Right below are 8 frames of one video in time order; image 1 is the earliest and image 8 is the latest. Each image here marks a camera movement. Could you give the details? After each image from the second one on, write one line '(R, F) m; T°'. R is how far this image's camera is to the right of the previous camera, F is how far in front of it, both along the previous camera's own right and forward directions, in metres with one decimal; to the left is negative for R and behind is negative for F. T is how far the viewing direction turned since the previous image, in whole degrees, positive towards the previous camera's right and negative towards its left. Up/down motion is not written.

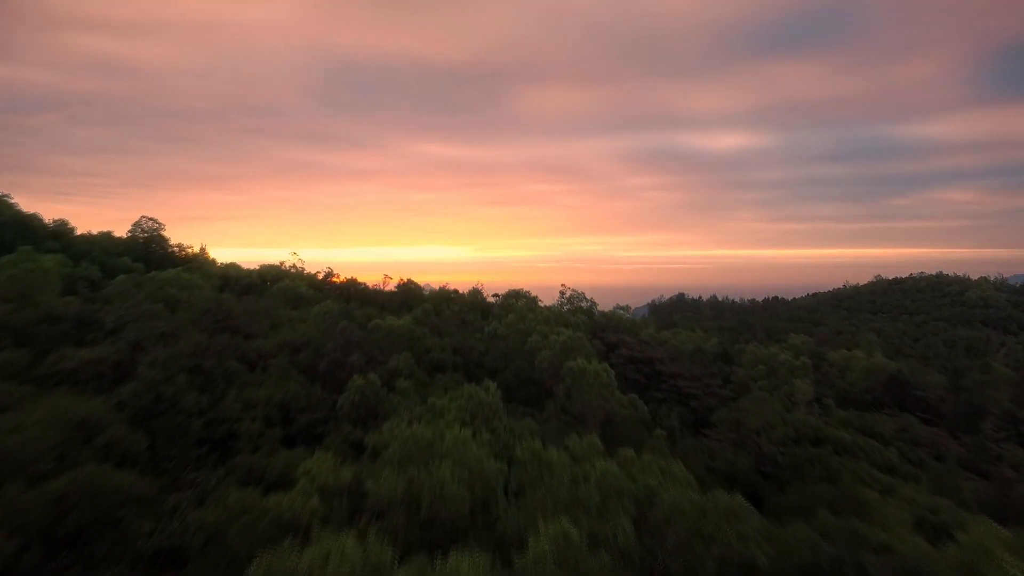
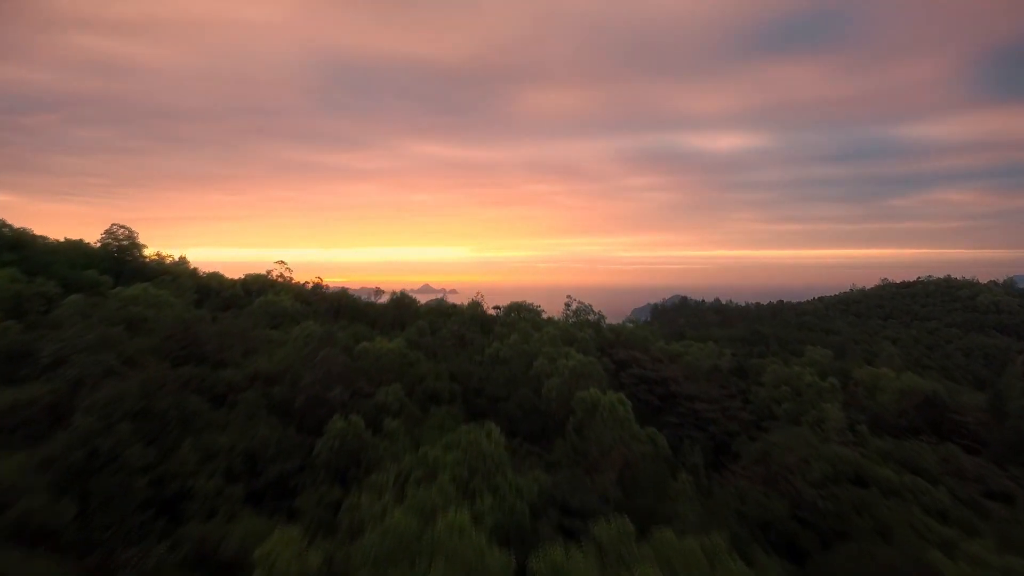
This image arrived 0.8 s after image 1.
(-0.1, +0.9) m; 0°
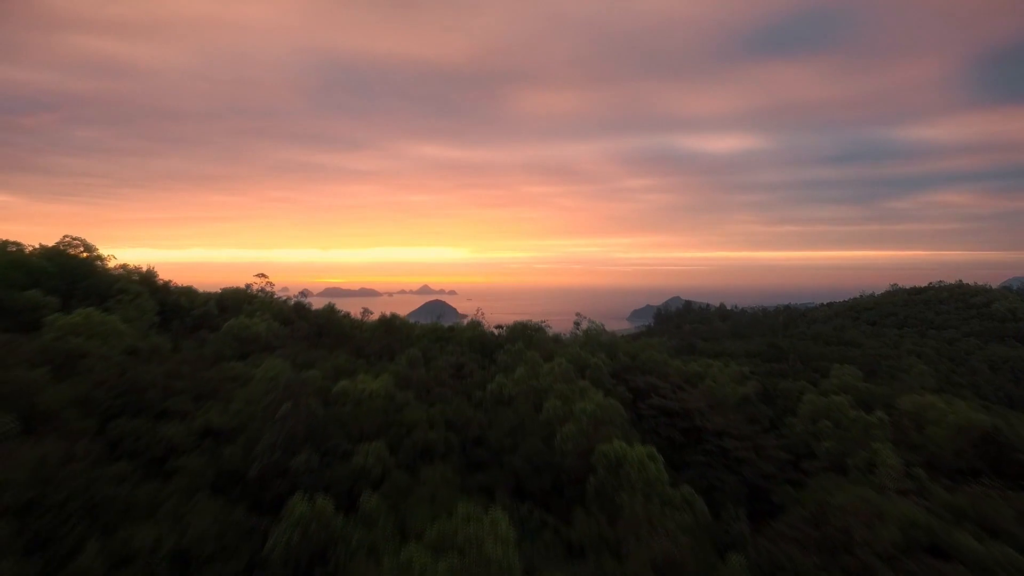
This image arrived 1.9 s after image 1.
(-0.1, +1.3) m; 0°
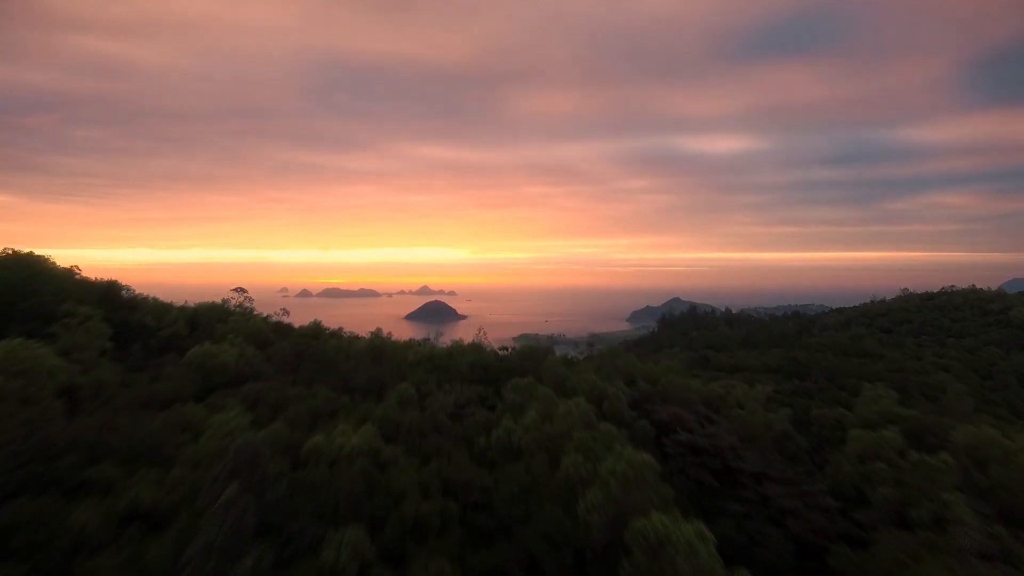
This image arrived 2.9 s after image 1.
(-0.2, +1.3) m; 0°
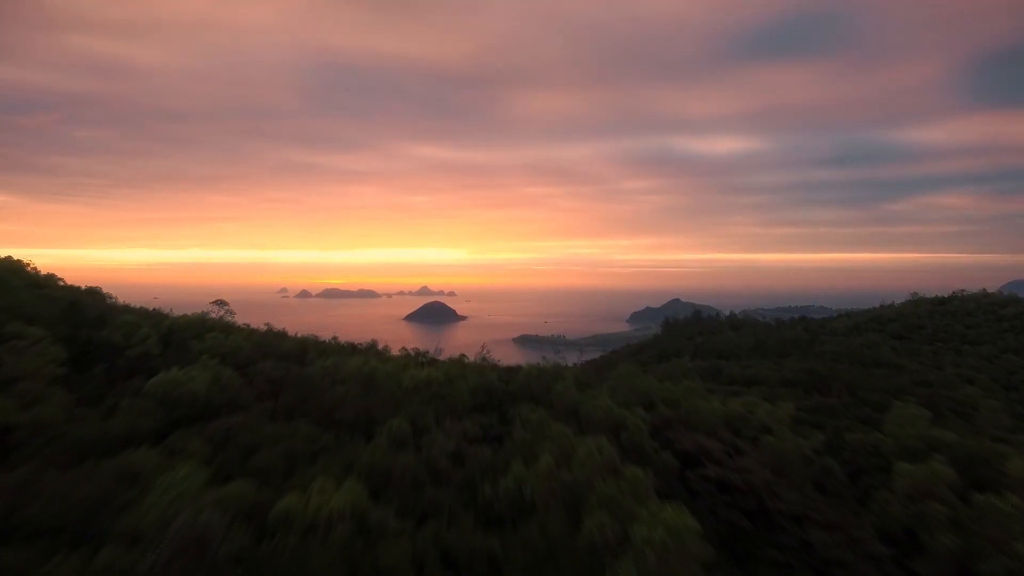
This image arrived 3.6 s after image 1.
(-0.2, +1.0) m; 0°
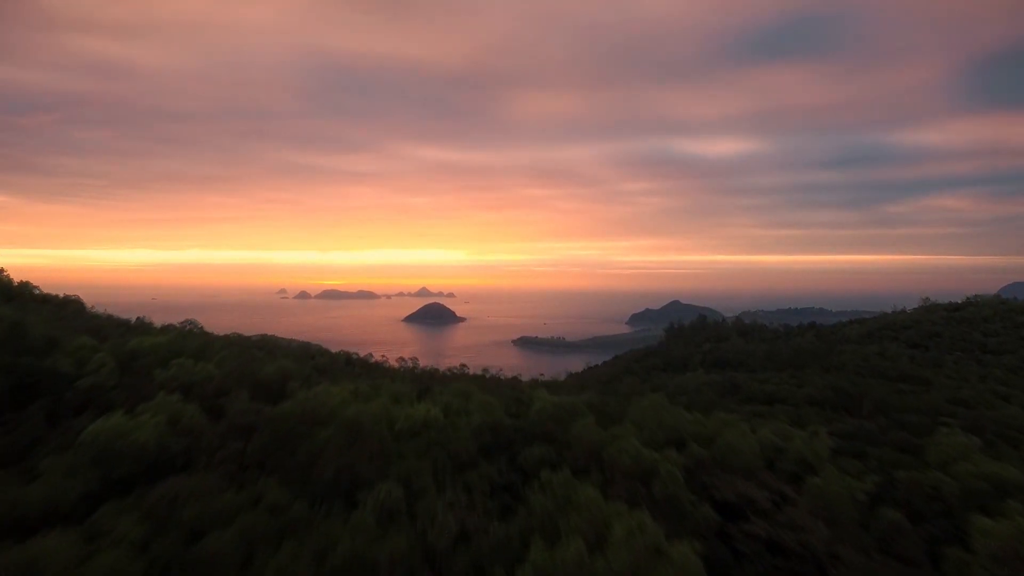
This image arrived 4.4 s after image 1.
(-0.2, +1.2) m; 0°
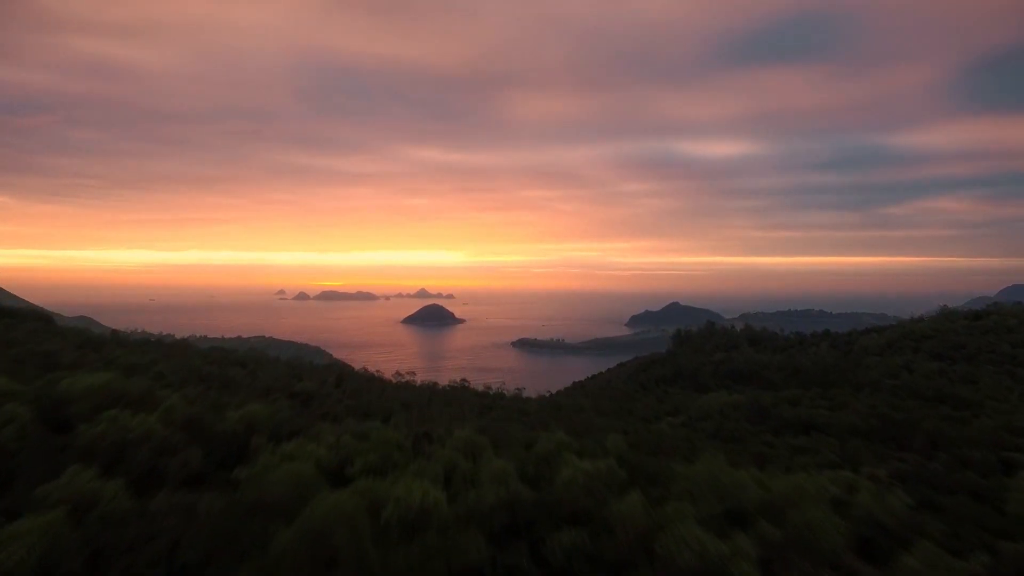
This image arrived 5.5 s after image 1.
(-0.4, +1.7) m; 0°
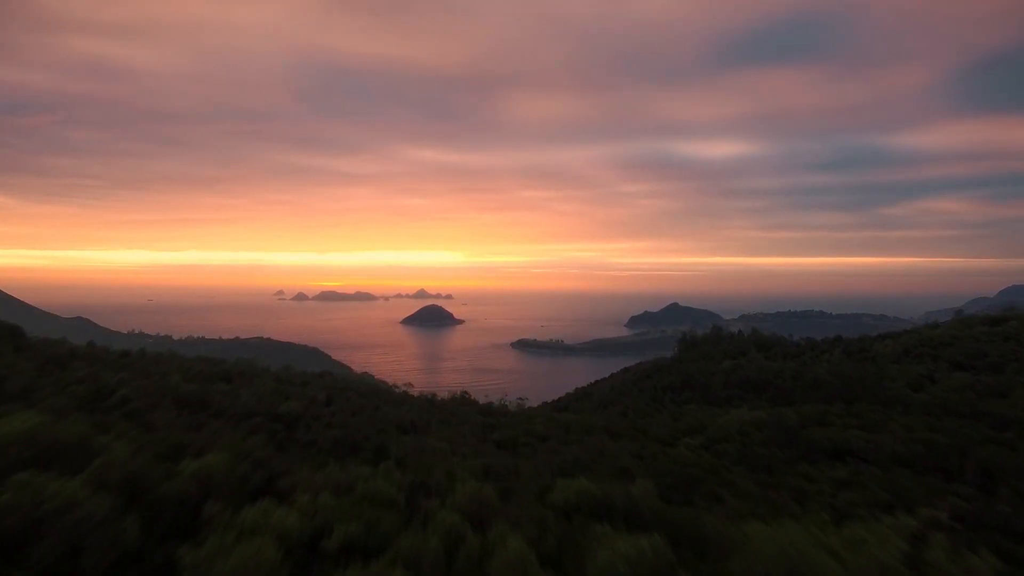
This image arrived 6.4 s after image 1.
(-0.2, +1.4) m; 0°
